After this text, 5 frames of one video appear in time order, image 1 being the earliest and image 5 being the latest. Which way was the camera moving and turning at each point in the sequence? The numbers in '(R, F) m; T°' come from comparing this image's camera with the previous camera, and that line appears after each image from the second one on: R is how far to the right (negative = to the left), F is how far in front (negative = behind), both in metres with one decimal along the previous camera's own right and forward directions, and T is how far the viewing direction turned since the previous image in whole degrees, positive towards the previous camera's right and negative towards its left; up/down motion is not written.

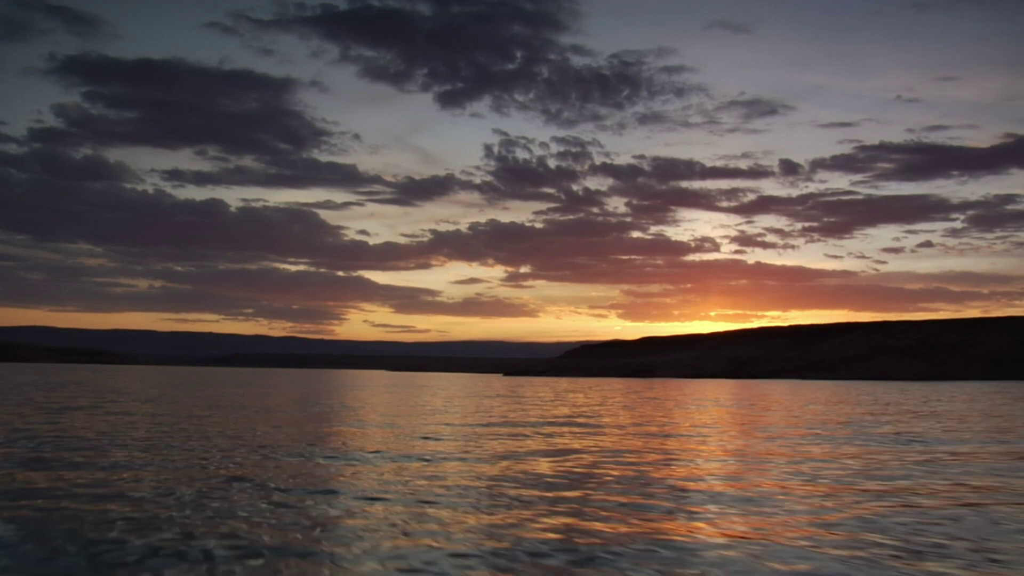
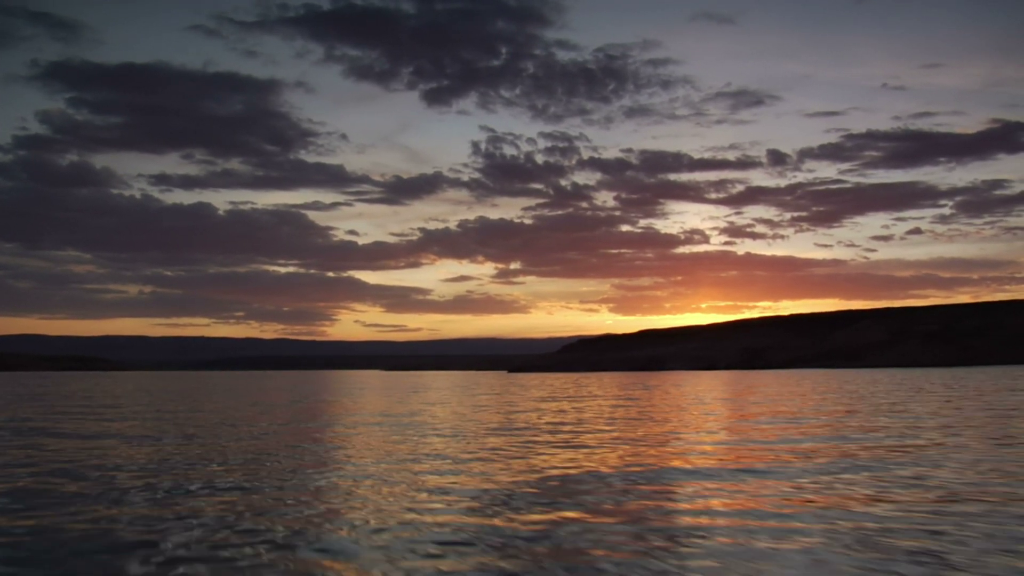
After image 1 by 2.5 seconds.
(-2.0, +1.7) m; +1°
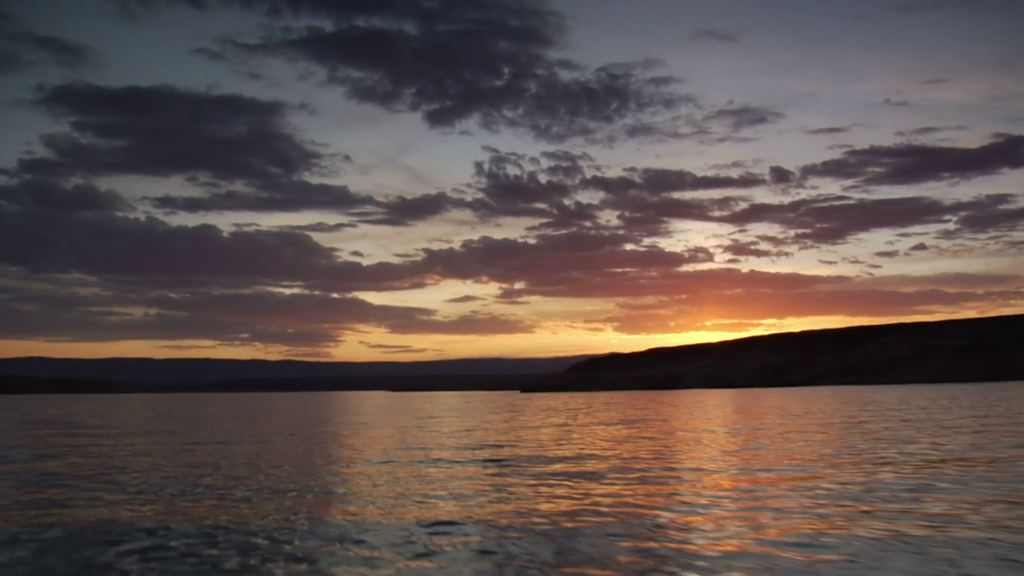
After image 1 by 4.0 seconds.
(-1.3, +2.4) m; 0°
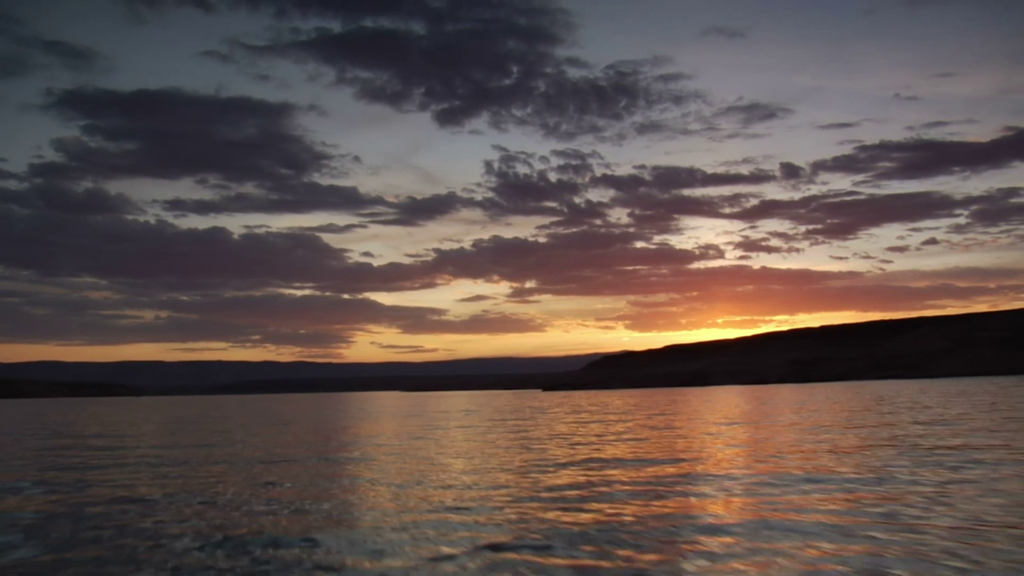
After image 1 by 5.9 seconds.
(-2.6, +0.1) m; -1°
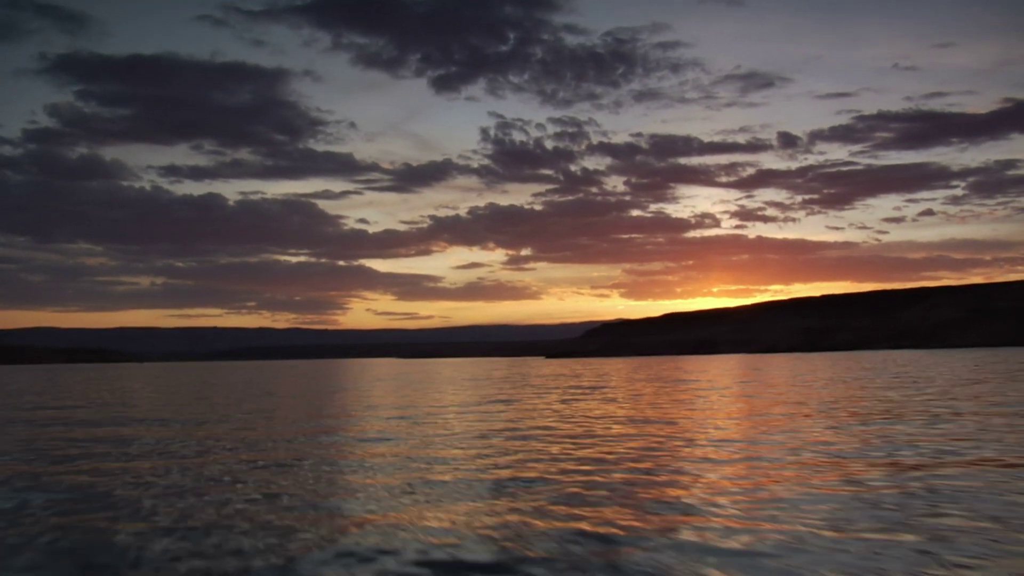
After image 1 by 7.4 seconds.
(-1.8, -0.5) m; 0°
